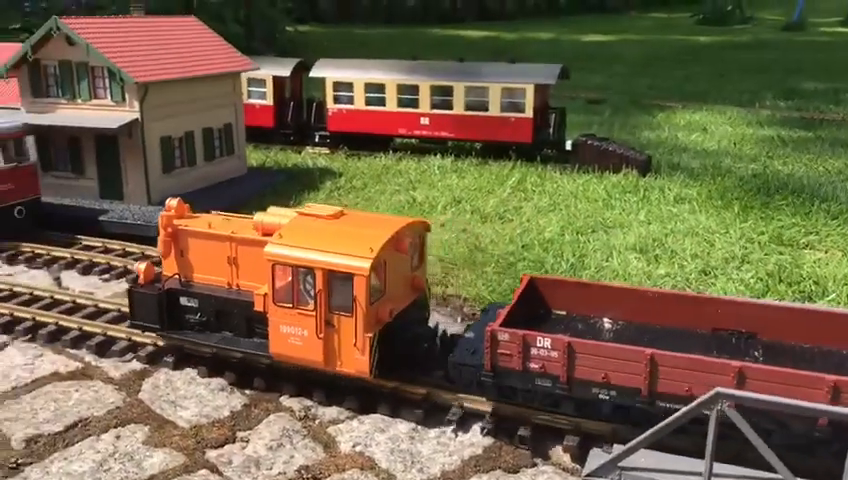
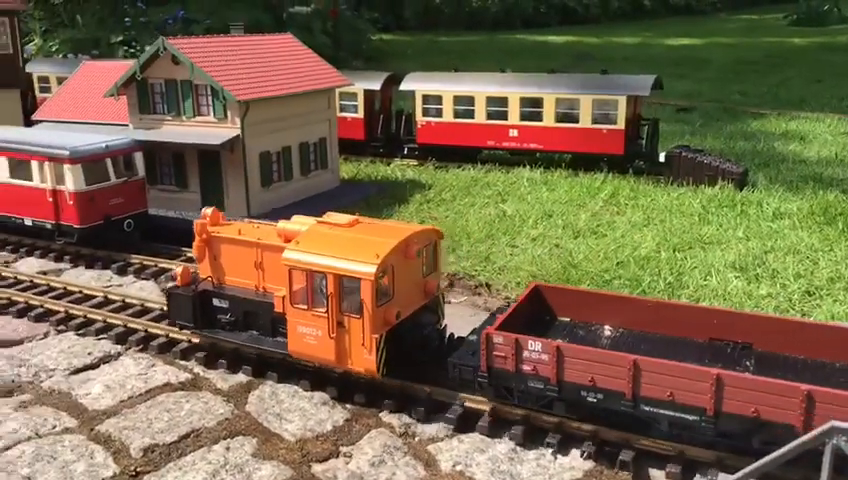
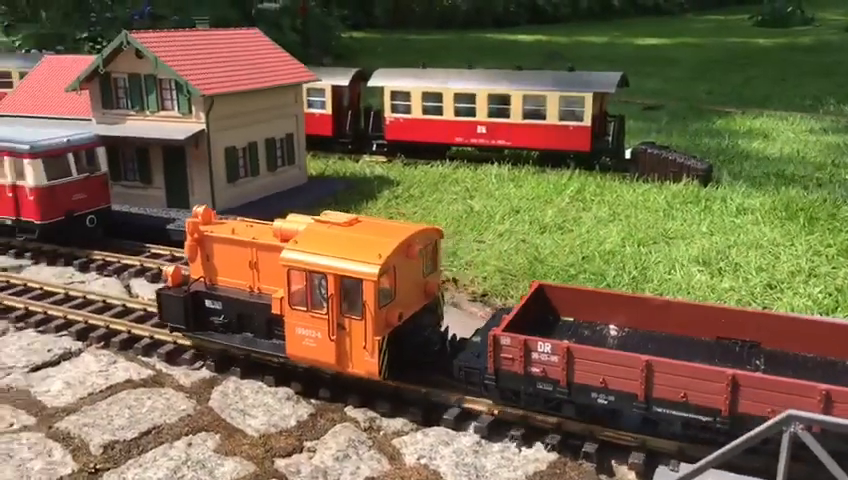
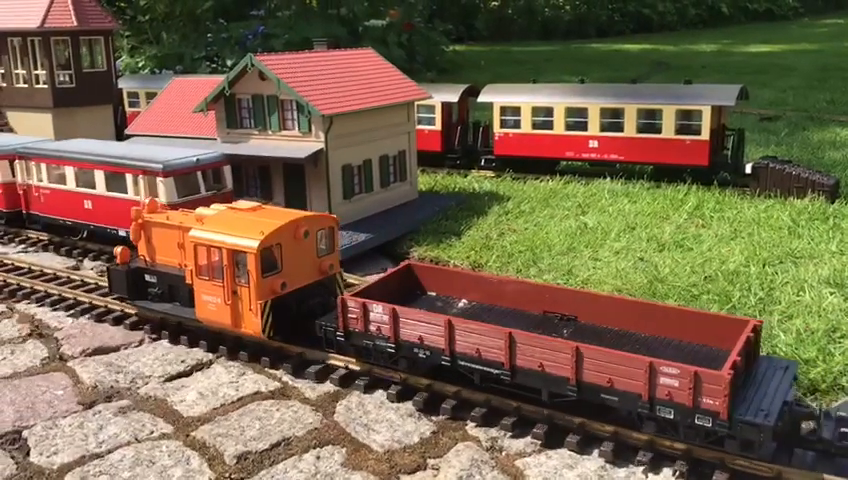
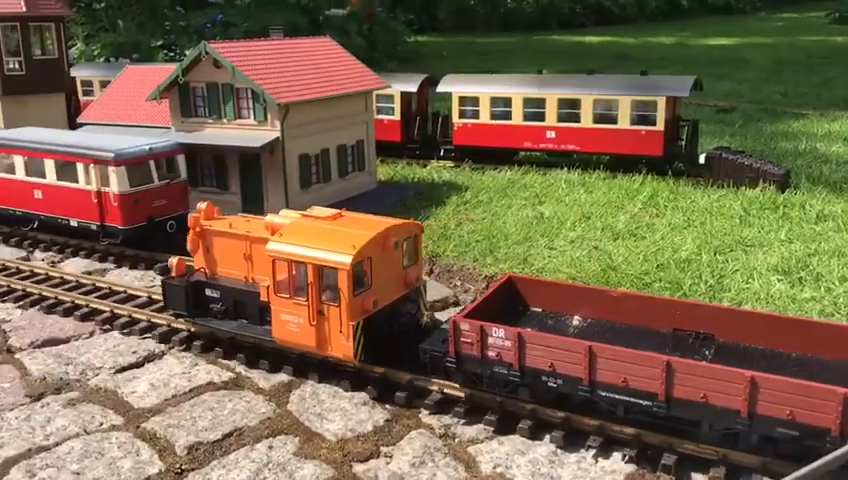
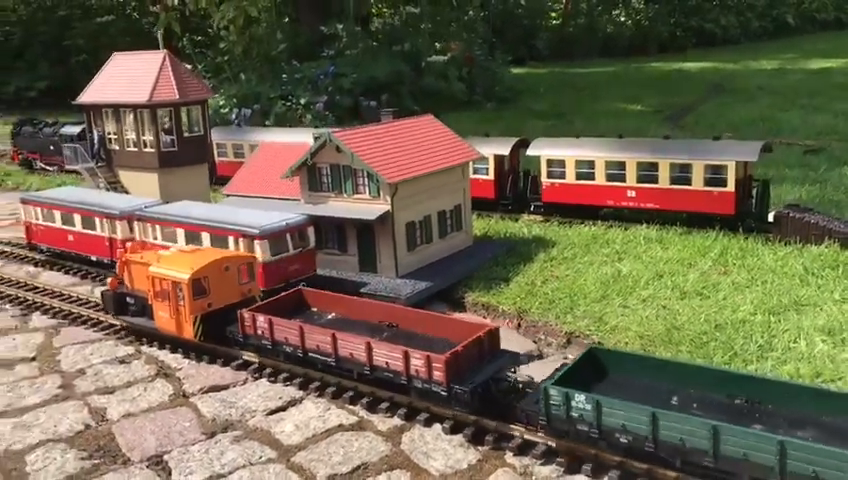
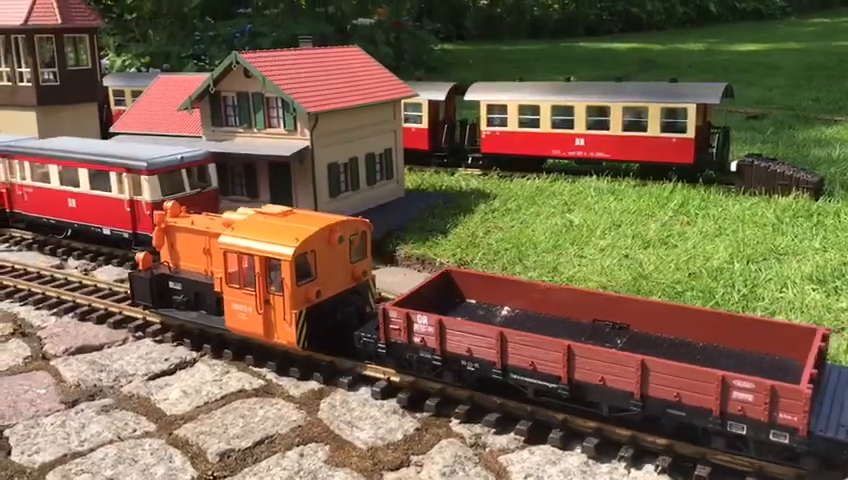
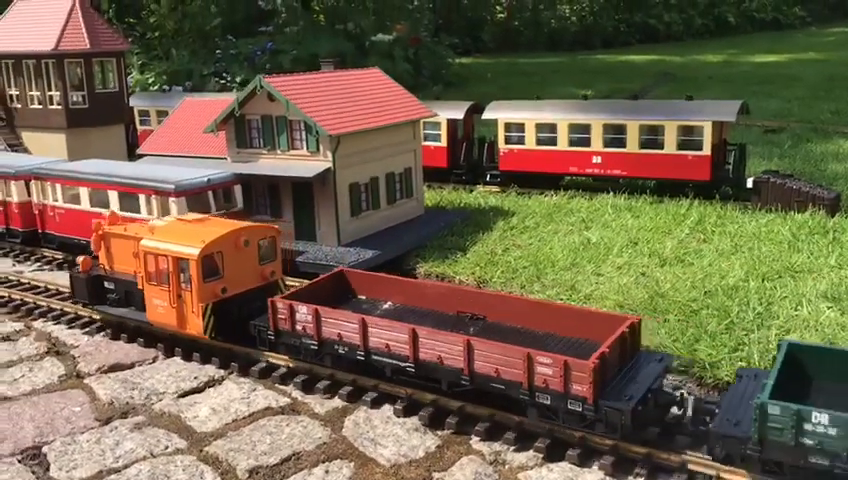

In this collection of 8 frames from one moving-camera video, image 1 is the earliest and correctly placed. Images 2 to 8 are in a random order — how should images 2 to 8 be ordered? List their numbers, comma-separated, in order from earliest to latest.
3, 2, 5, 7, 4, 8, 6
